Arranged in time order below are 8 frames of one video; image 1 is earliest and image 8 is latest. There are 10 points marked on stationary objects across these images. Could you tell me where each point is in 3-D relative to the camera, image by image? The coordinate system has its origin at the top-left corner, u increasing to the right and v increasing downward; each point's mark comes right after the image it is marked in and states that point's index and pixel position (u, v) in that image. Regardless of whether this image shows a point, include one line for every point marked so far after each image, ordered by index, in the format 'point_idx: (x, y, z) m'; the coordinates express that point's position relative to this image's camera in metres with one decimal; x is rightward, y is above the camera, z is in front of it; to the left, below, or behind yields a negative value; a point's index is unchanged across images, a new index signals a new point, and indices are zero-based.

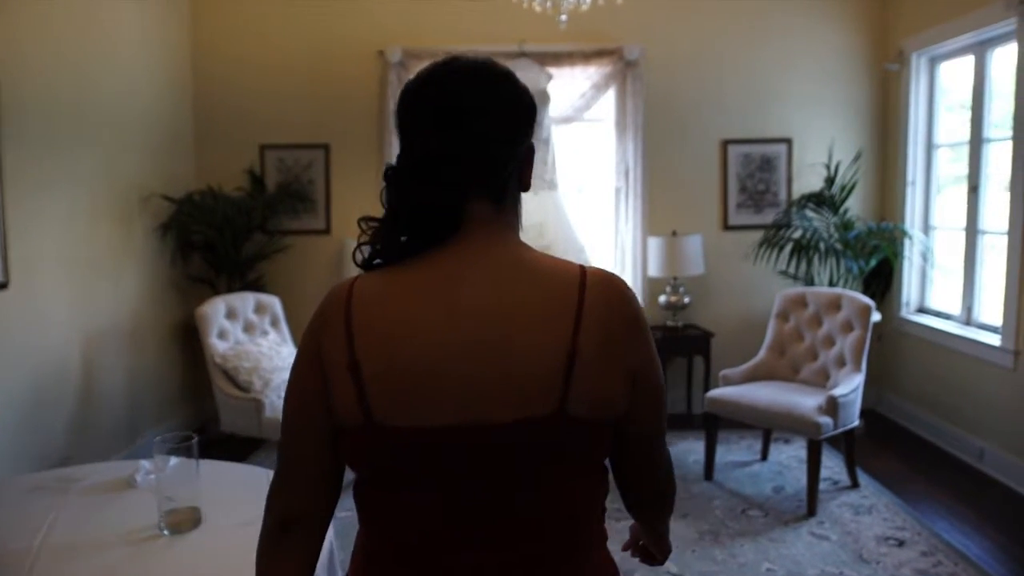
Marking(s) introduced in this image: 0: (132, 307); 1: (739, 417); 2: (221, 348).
0: (-2.1, -0.1, +4.4) m
1: (+1.1, -0.6, +3.8) m
2: (-1.5, -0.3, +3.9) m
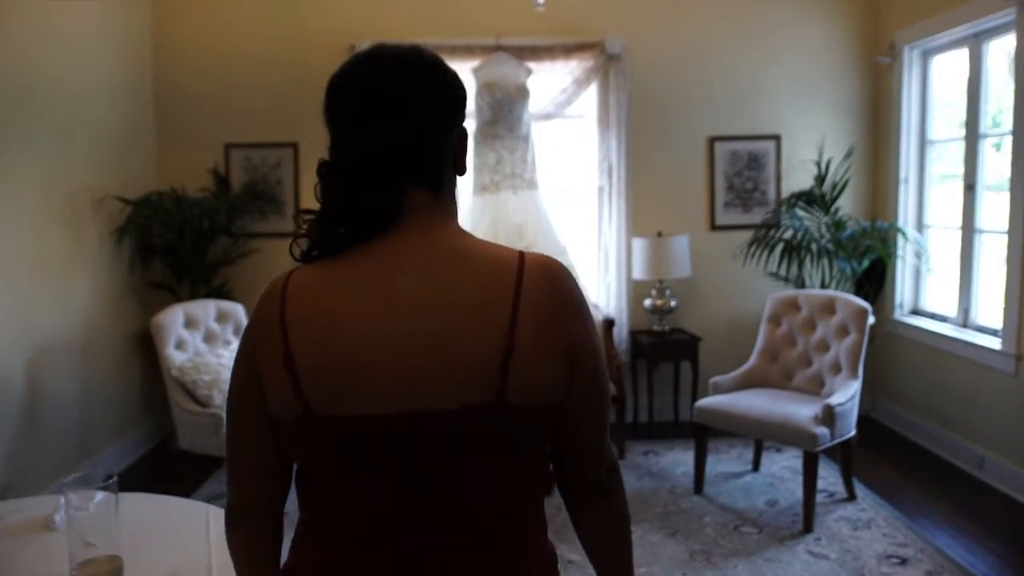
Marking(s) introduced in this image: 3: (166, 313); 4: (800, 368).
0: (-2.2, -0.1, +4.1) m
1: (+1.0, -0.6, +3.6) m
2: (-1.6, -0.3, +3.7) m
3: (-1.6, -0.1, +3.8) m
4: (+1.4, -0.4, +3.8) m
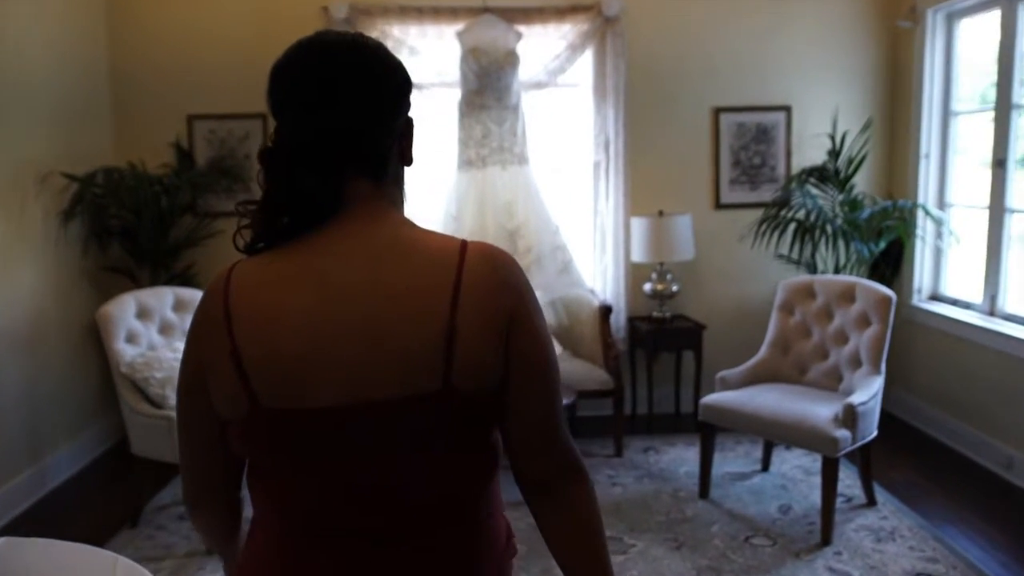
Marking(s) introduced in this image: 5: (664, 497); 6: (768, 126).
0: (-2.3, -0.1, +3.8) m
1: (+0.9, -0.6, +3.3) m
2: (-1.6, -0.3, +3.3) m
3: (-1.7, -0.1, +3.4) m
4: (+1.3, -0.3, +3.5) m
5: (+0.7, -0.9, +3.4) m
6: (+1.5, +0.9, +4.5) m
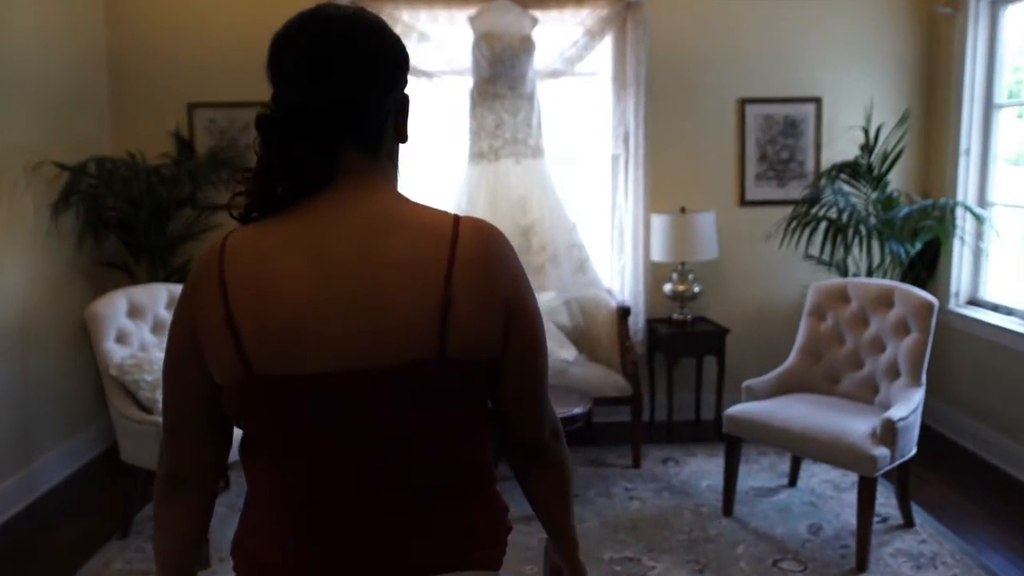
0: (-2.2, -0.1, +3.6) m
1: (+1.0, -0.6, +3.0) m
2: (-1.6, -0.3, +3.1) m
3: (-1.6, -0.1, +3.2) m
4: (+1.4, -0.3, +3.3) m
5: (+0.7, -0.9, +3.2) m
6: (+1.5, +0.9, +4.3) m
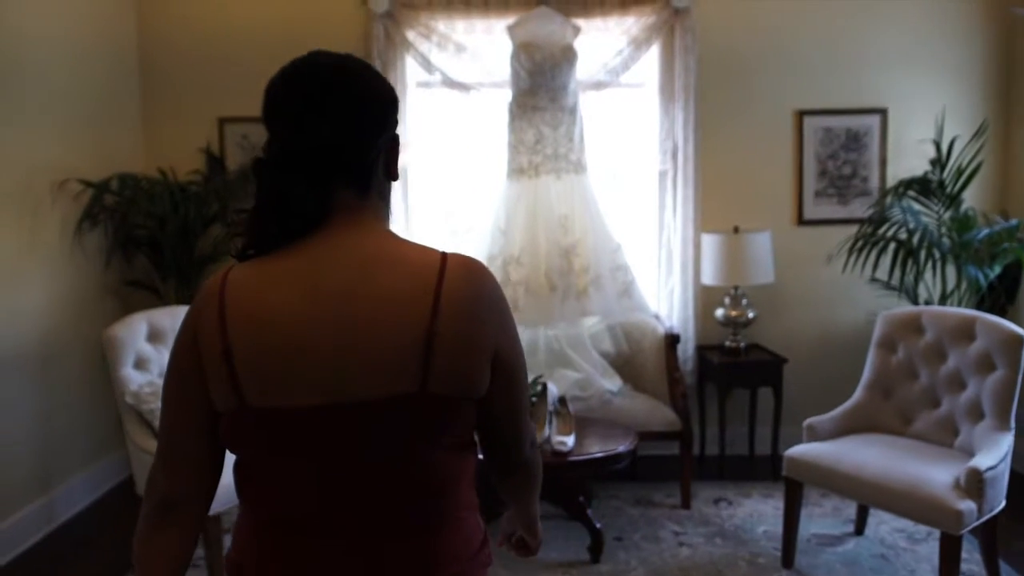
0: (-2.1, -0.1, +3.5) m
1: (+1.1, -0.7, +2.8) m
2: (-1.4, -0.4, +3.0) m
3: (-1.5, -0.1, +3.1) m
4: (+1.5, -0.4, +2.9) m
5: (+0.8, -1.0, +2.9) m
6: (+1.8, +0.8, +4.0) m
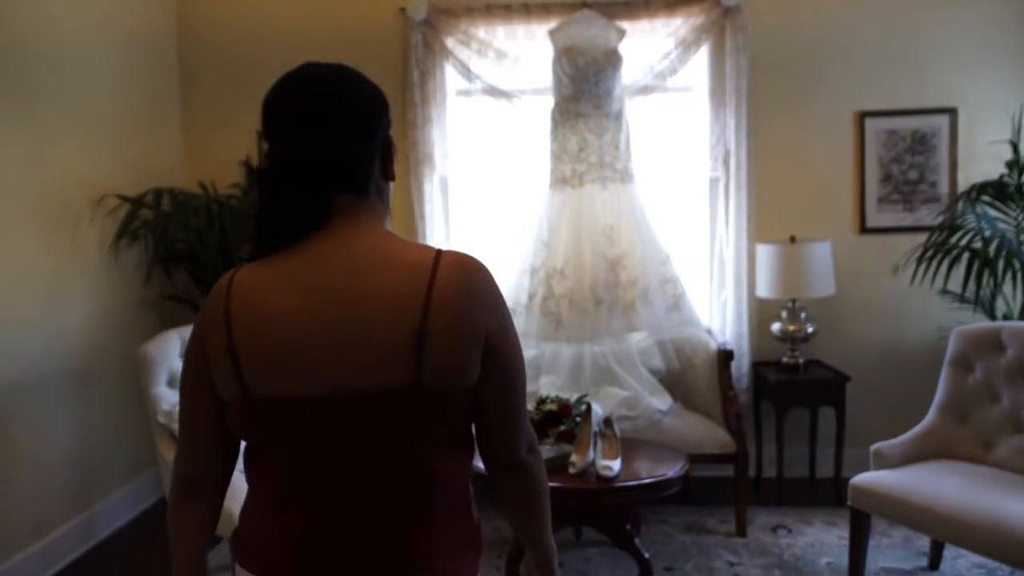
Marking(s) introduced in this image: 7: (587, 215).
0: (-1.9, -0.2, +3.4) m
1: (+1.2, -0.7, +2.5) m
2: (-1.3, -0.4, +2.9) m
3: (-1.3, -0.2, +3.0) m
4: (+1.7, -0.5, +2.7) m
5: (+1.0, -1.1, +2.7) m
6: (+2.0, +0.7, +3.7) m
7: (+0.3, +0.3, +3.7) m
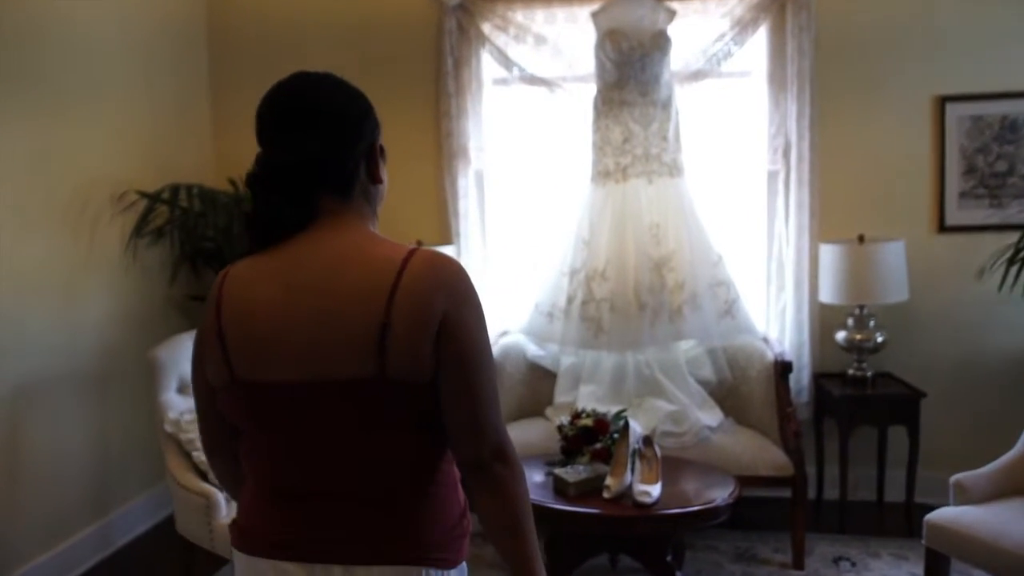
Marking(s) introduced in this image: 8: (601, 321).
0: (-1.7, -0.2, +3.3) m
1: (+1.3, -0.8, +2.2) m
2: (-1.2, -0.4, +2.8) m
3: (-1.2, -0.2, +2.8) m
4: (+1.8, -0.5, +2.3) m
5: (+1.1, -1.1, +2.4) m
6: (+2.1, +0.7, +3.3) m
7: (+0.5, +0.3, +3.4) m
8: (+0.4, -0.1, +3.2) m
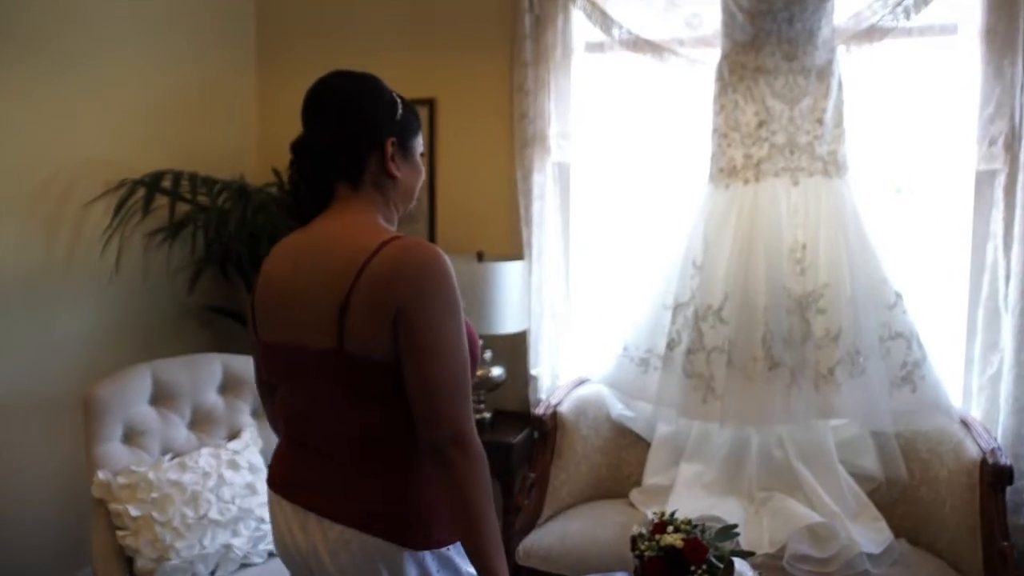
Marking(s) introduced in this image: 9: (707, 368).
0: (-1.5, -0.2, +2.7) m
1: (+1.3, -0.9, +1.0) m
2: (-1.0, -0.5, +2.1) m
3: (-1.1, -0.2, +2.2) m
4: (+1.7, -0.7, +1.1) m
5: (+1.1, -1.2, +1.3) m
6: (+2.4, +0.5, +2.0) m
7: (+0.8, +0.2, +2.4) m
8: (+0.6, -0.3, +2.2) m
9: (+0.6, -0.2, +2.3) m
